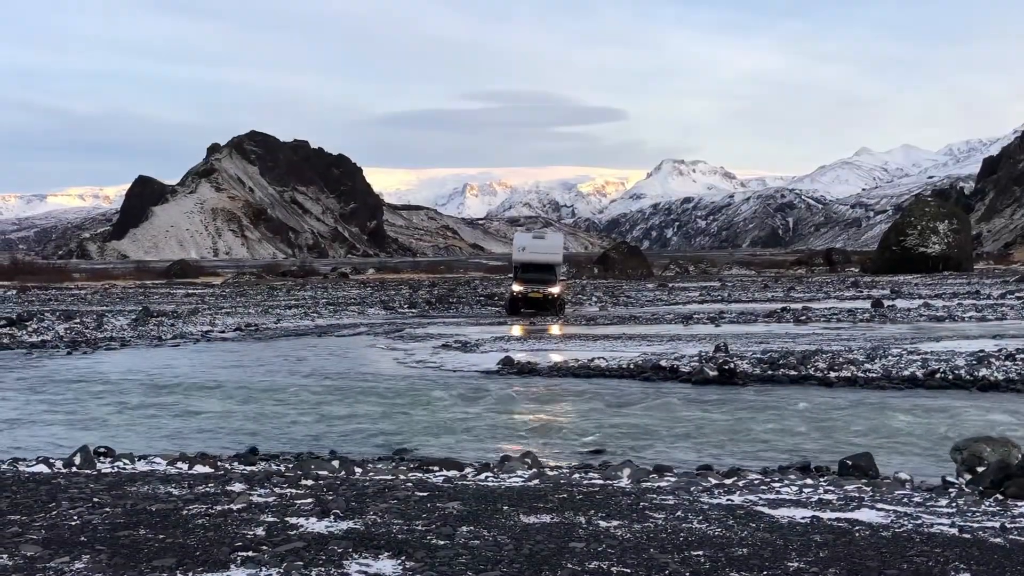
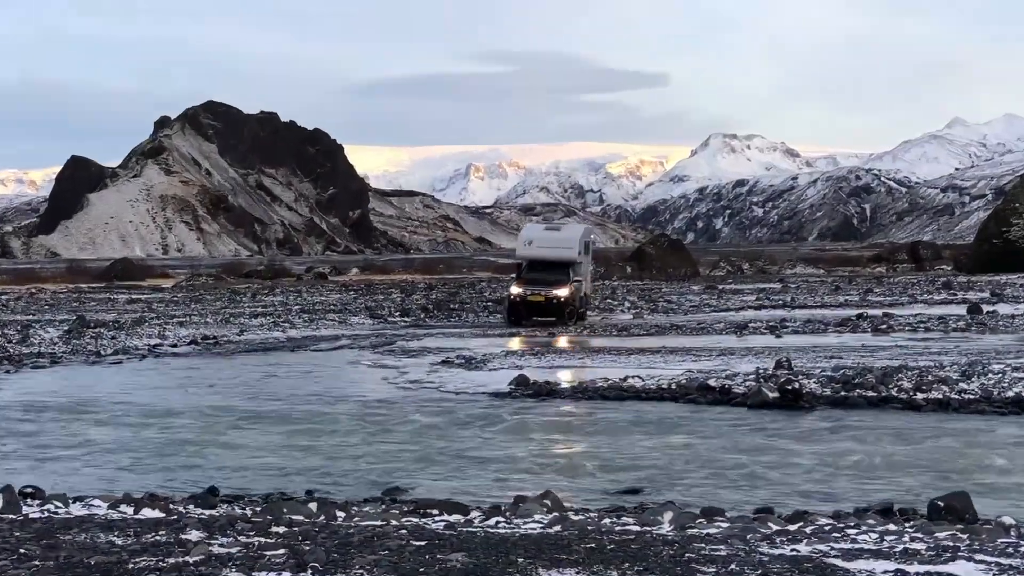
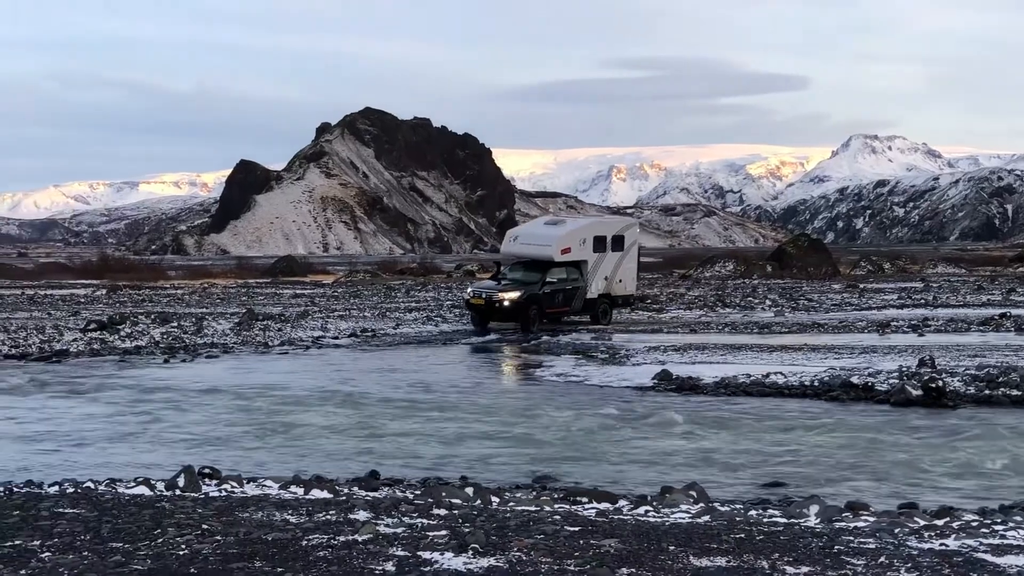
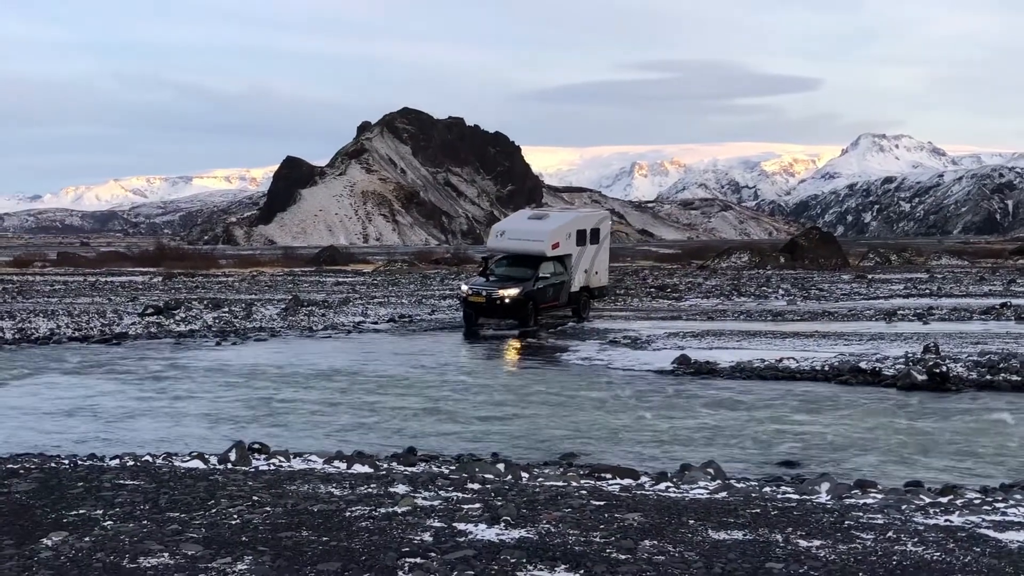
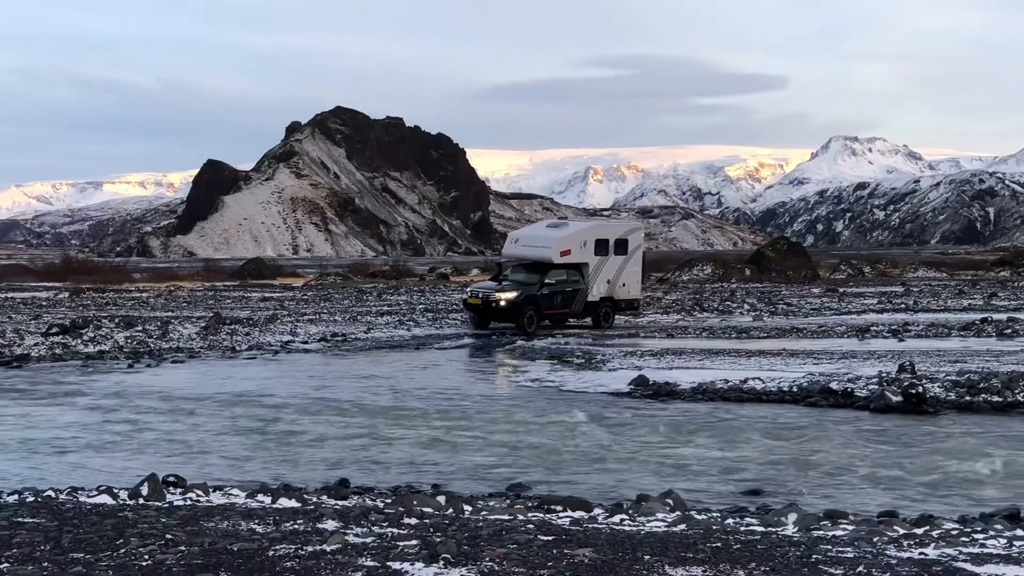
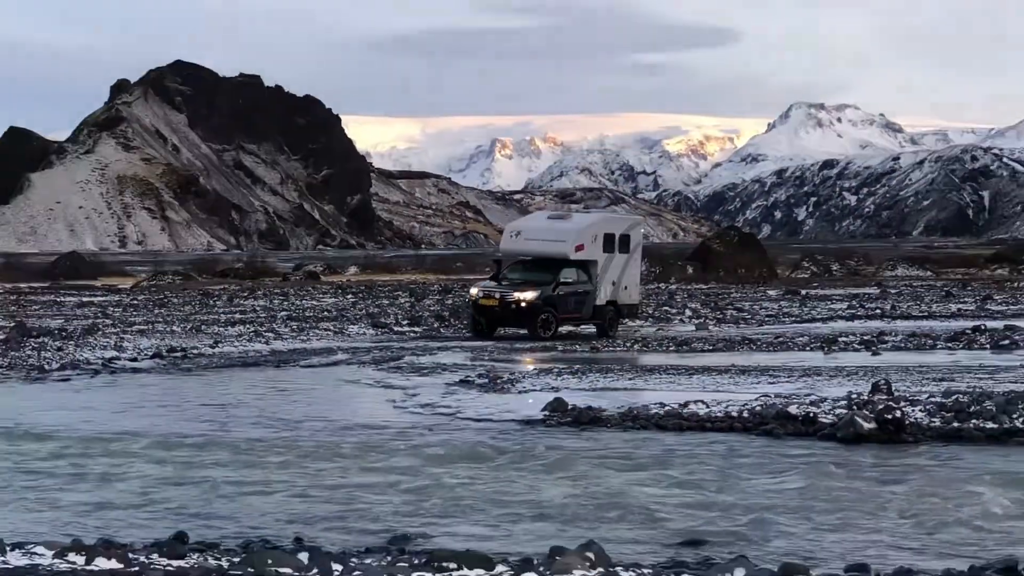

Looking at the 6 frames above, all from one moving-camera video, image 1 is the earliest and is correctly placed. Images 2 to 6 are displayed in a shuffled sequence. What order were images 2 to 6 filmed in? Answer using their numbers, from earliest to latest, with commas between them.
2, 6, 5, 3, 4
